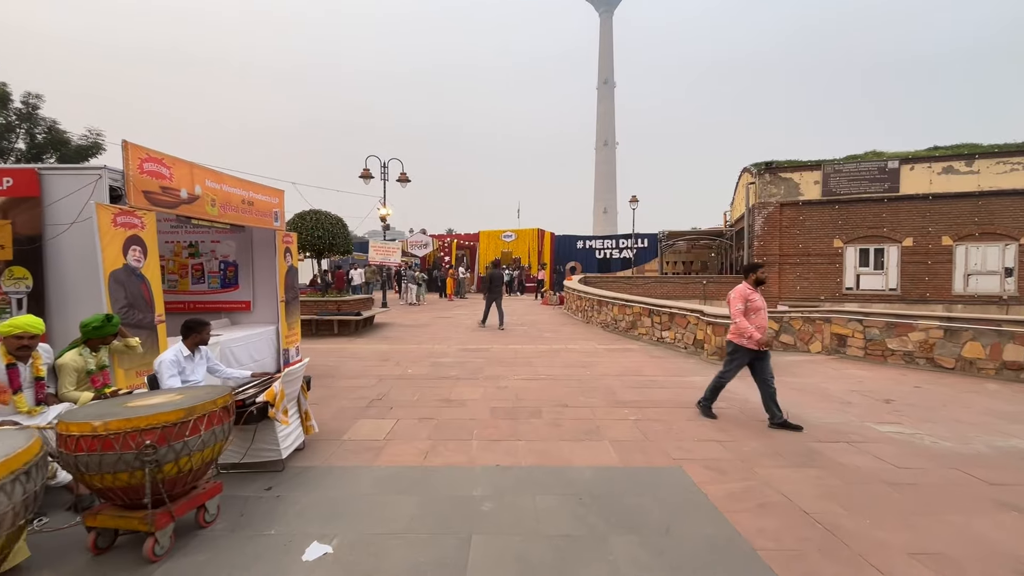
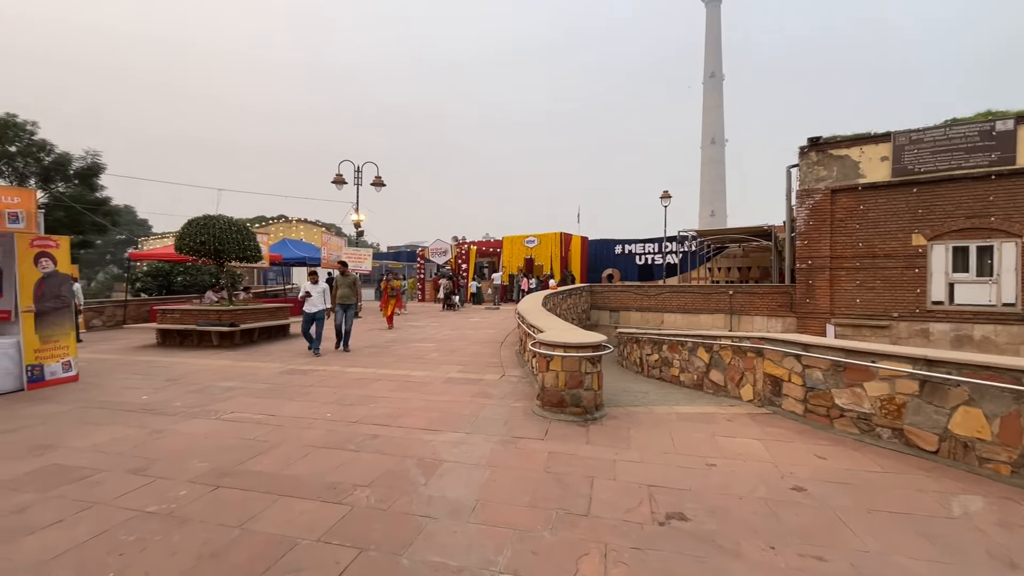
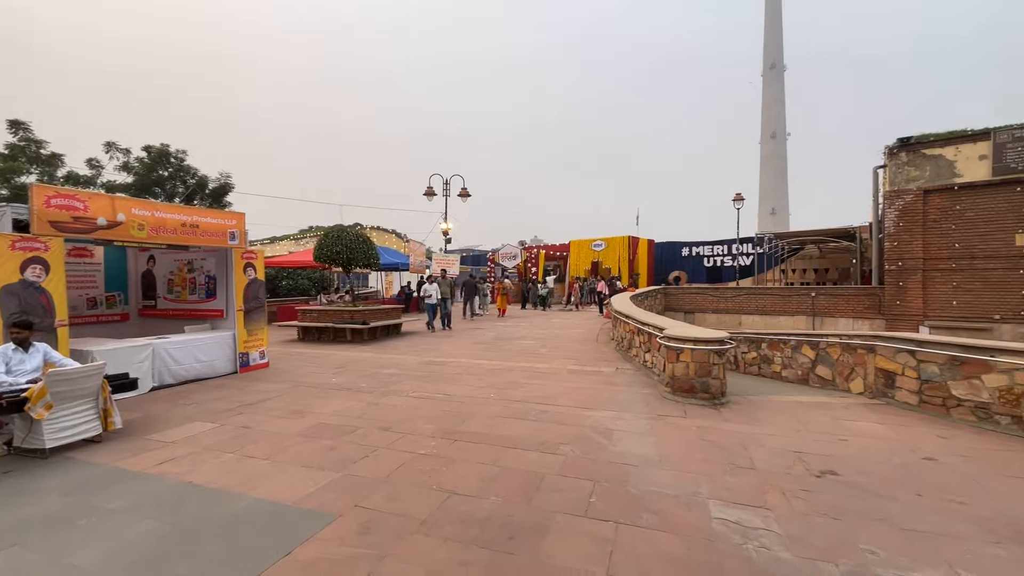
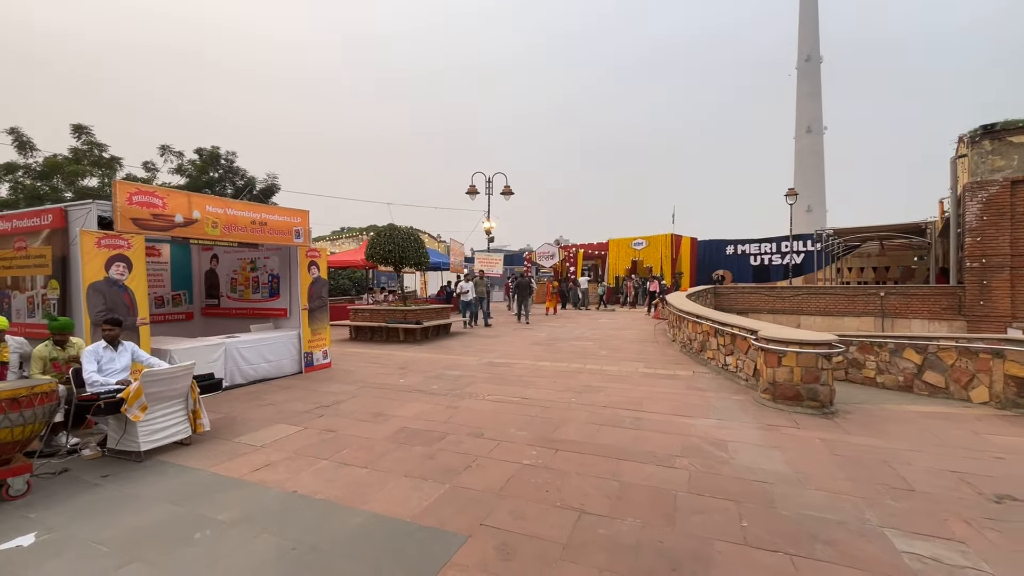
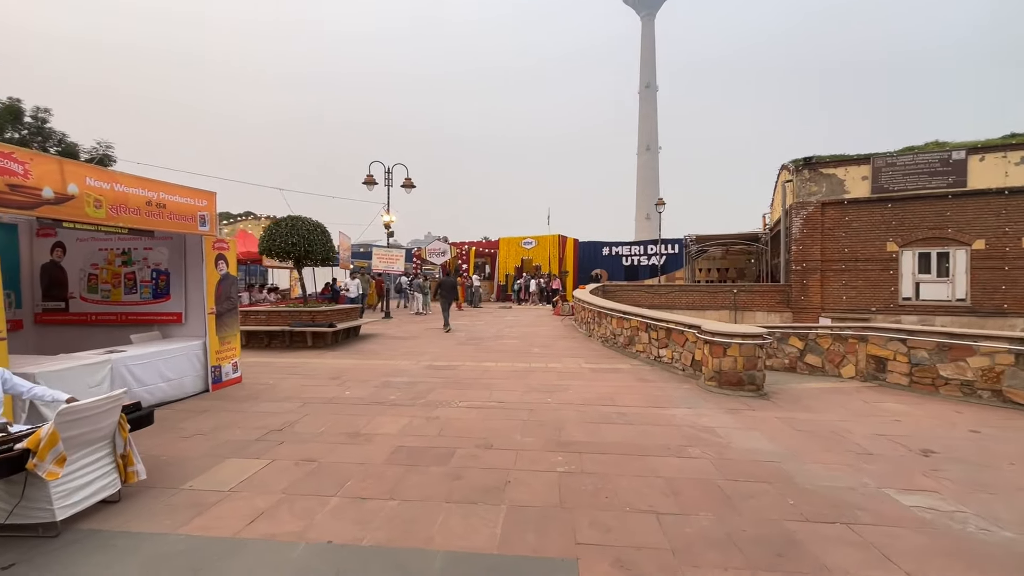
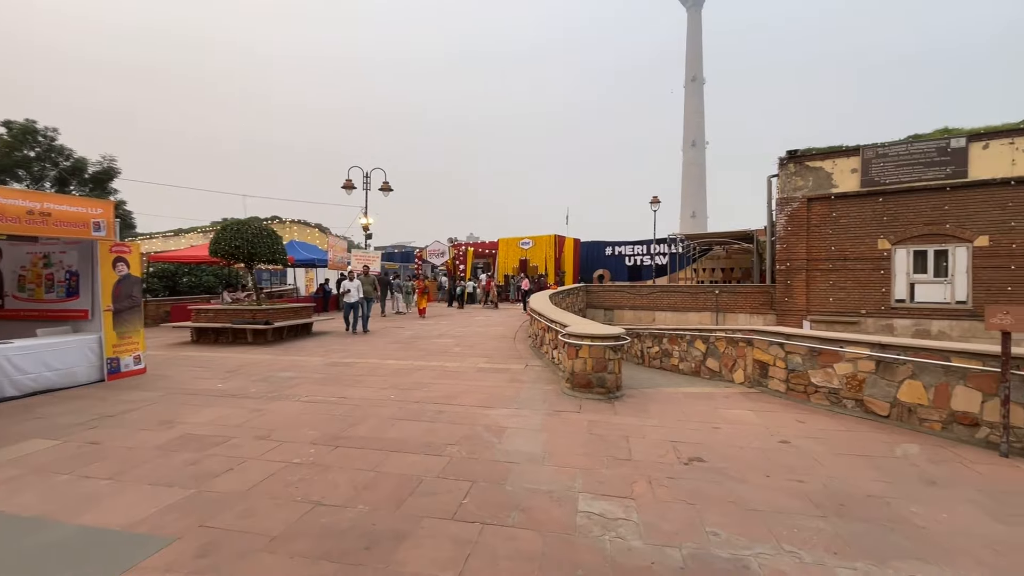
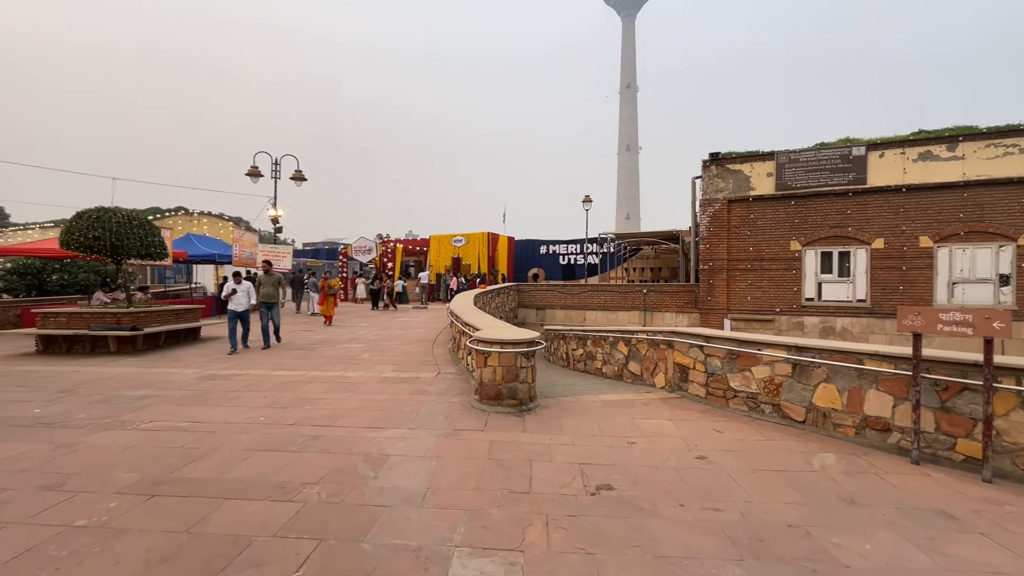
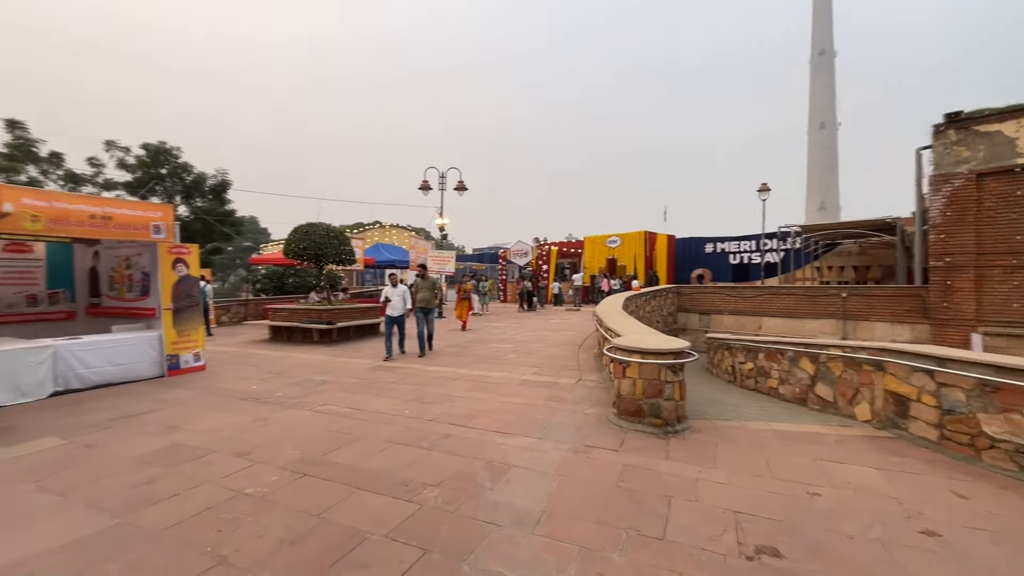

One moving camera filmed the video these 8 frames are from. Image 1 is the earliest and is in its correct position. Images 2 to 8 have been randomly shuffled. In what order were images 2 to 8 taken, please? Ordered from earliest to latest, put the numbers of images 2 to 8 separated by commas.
5, 4, 3, 6, 7, 2, 8
